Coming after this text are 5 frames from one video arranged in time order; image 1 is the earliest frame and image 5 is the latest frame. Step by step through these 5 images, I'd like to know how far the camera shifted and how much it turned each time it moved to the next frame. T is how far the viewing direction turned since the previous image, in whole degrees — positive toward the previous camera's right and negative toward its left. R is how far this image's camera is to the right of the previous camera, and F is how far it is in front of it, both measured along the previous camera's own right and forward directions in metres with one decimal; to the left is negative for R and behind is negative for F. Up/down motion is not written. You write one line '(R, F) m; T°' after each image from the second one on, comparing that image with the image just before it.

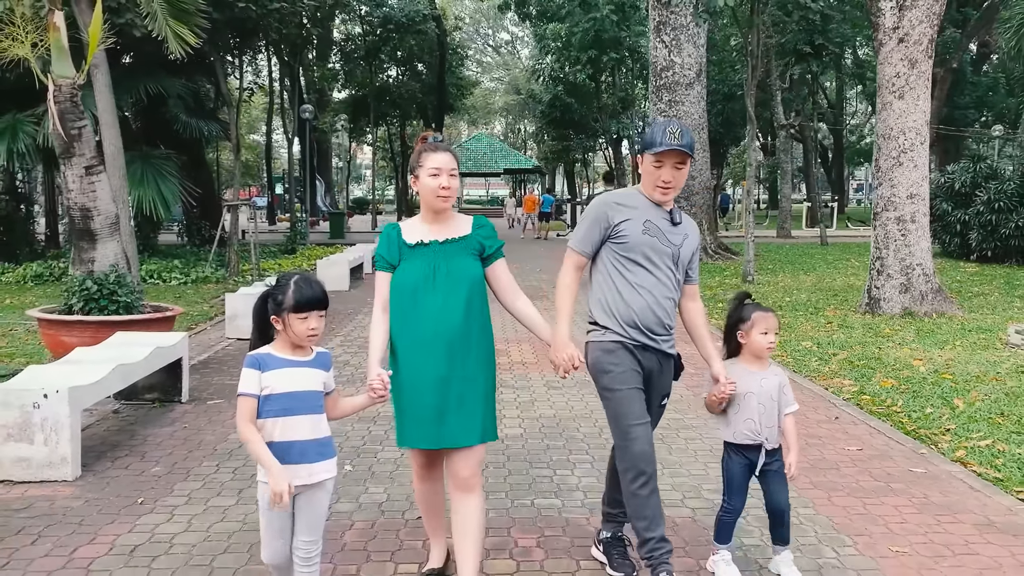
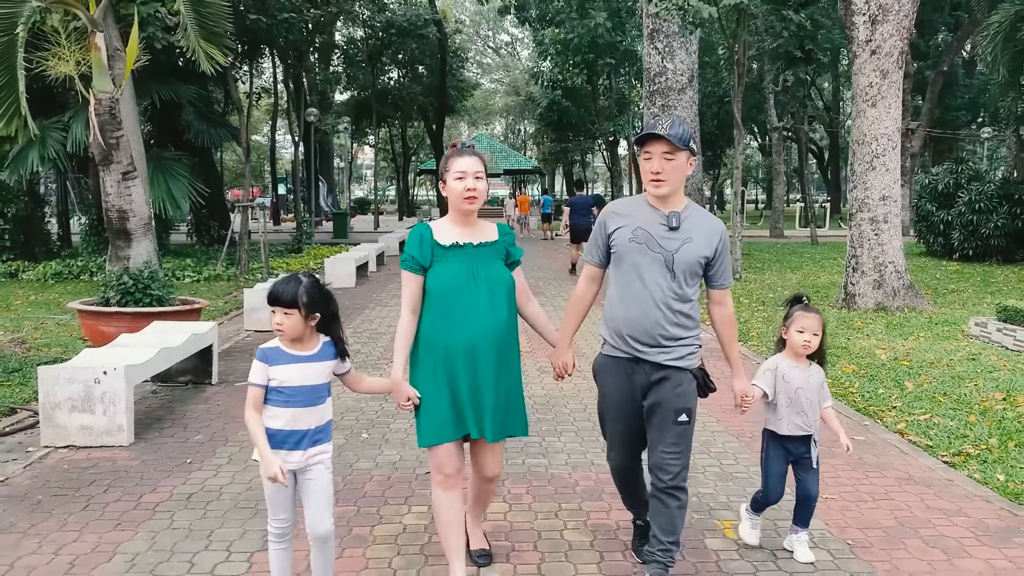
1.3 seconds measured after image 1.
(0.0, -0.7) m; 0°
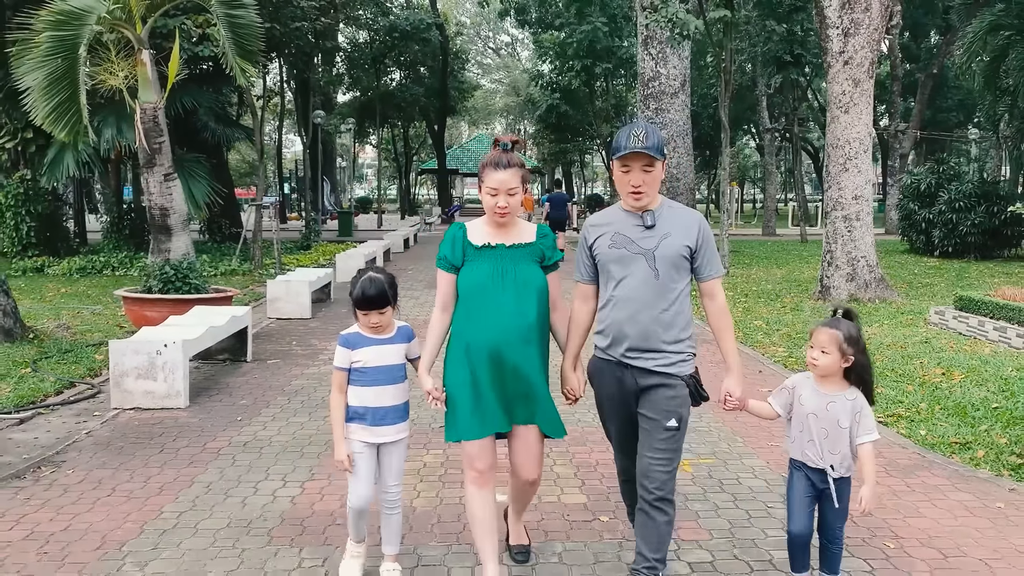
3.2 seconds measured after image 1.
(0.0, -0.9) m; 0°
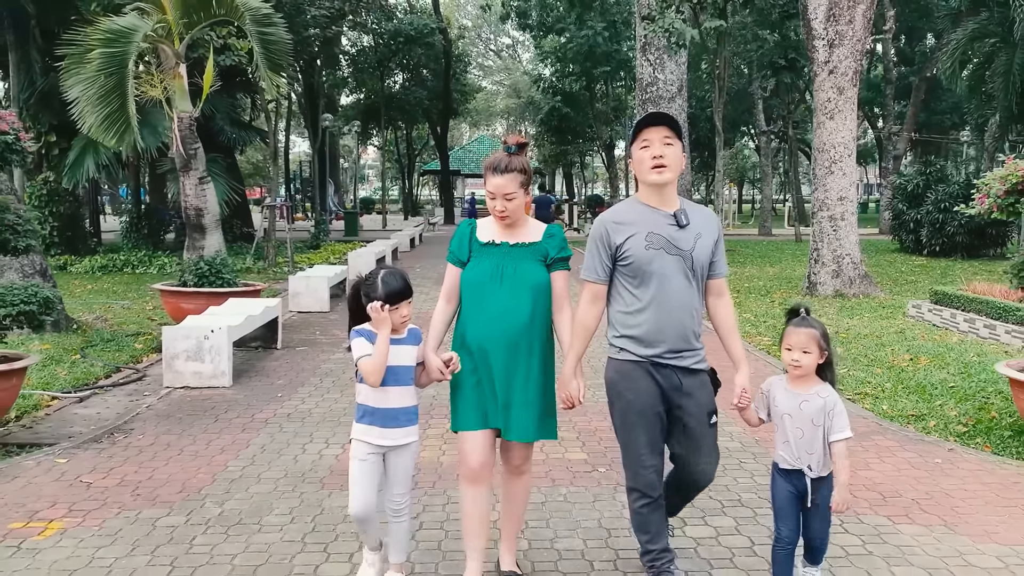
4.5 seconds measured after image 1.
(-0.1, -0.7) m; 0°
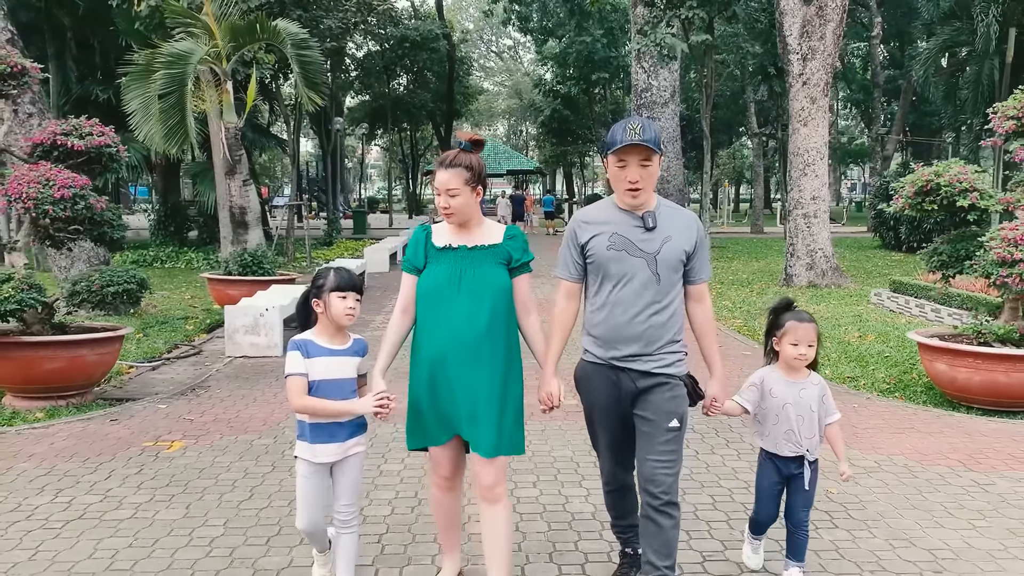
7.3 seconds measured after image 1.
(0.0, -1.3) m; 0°
